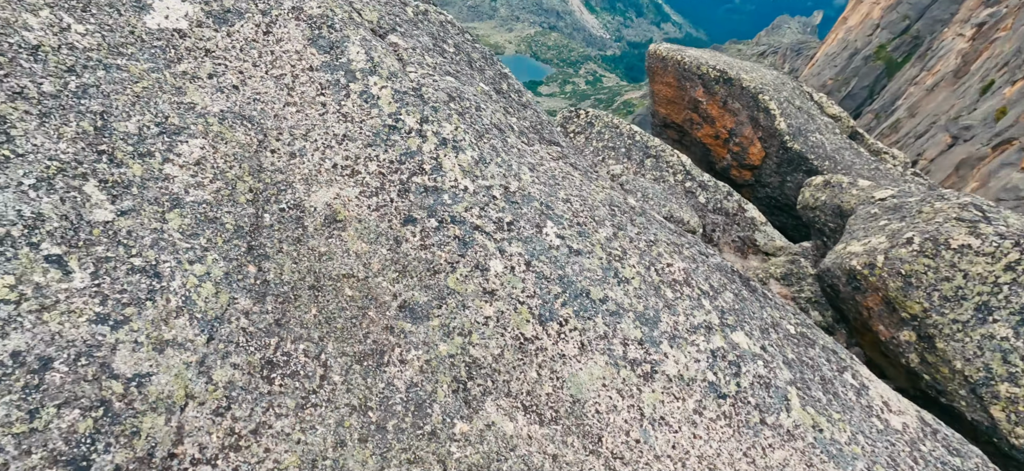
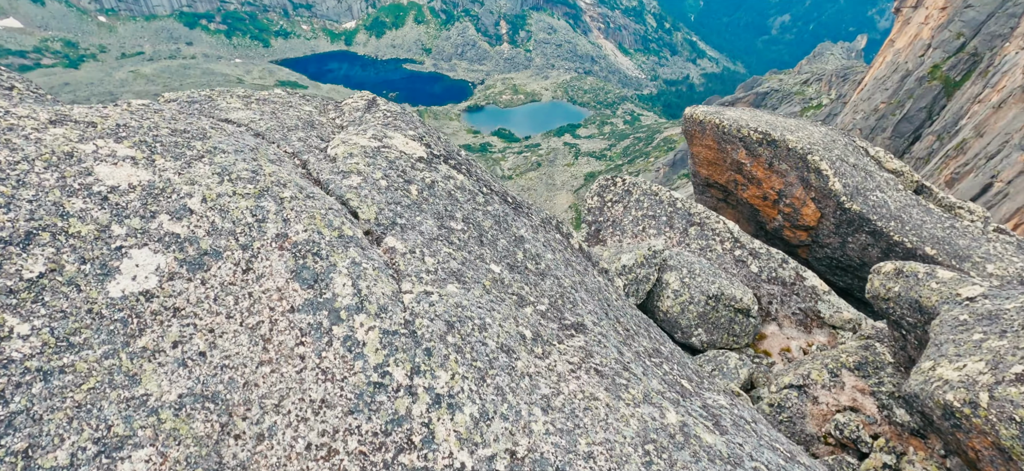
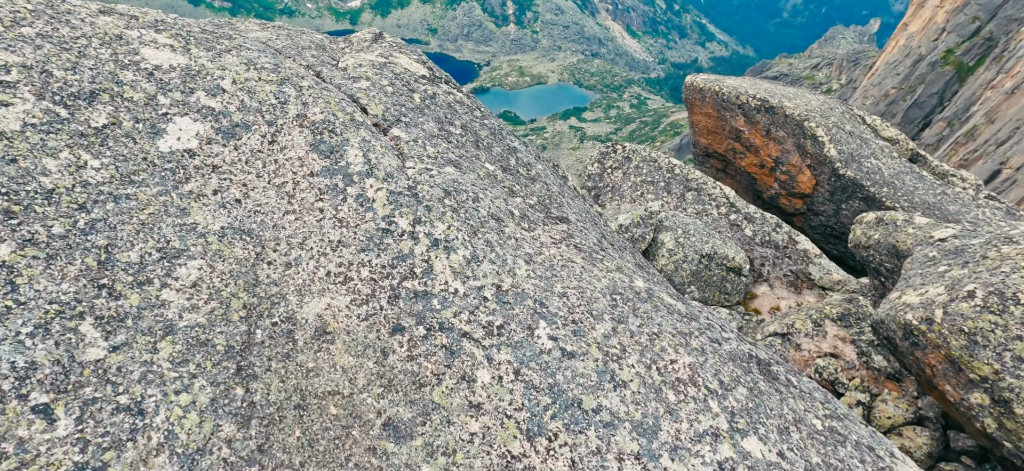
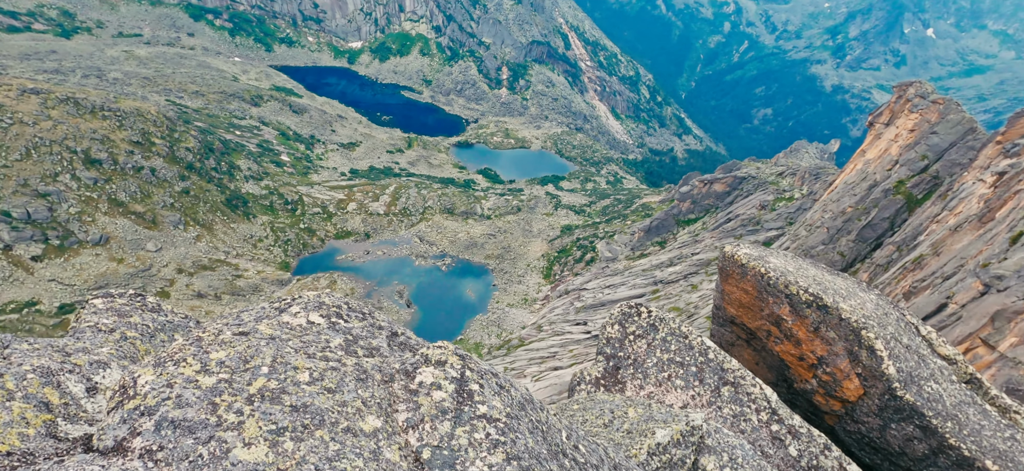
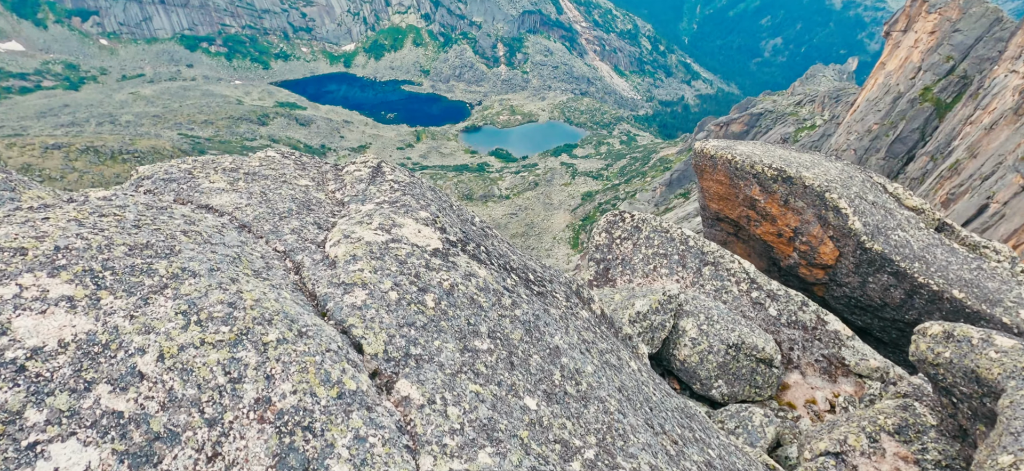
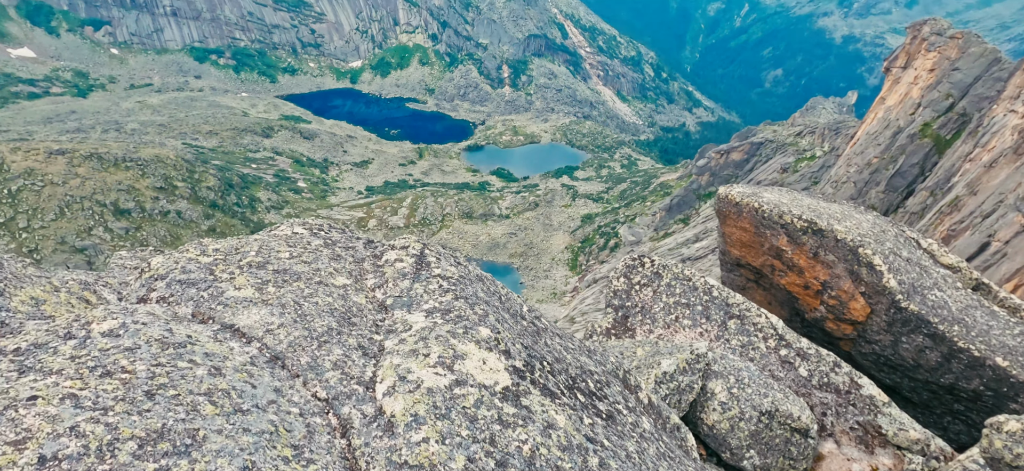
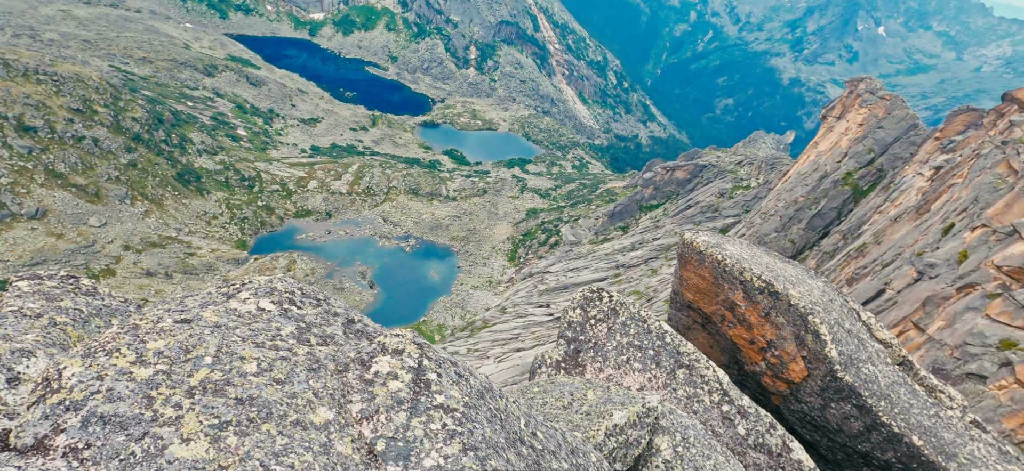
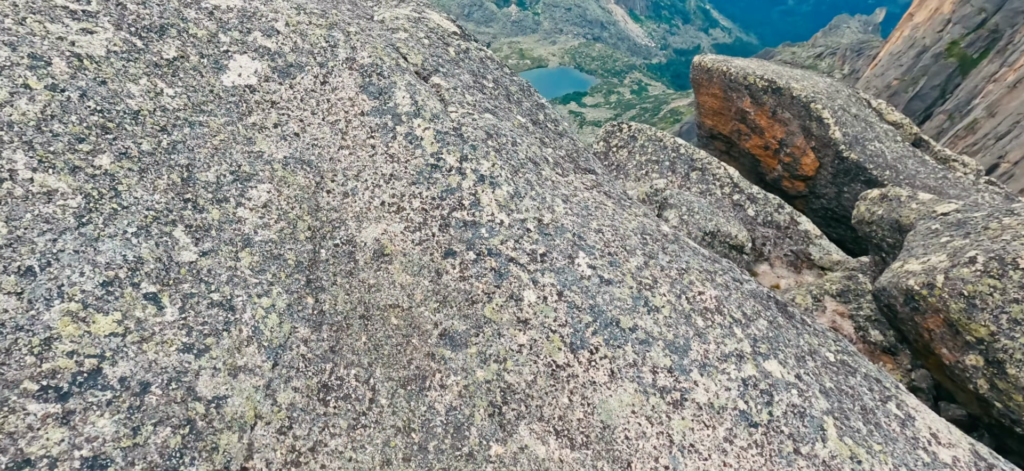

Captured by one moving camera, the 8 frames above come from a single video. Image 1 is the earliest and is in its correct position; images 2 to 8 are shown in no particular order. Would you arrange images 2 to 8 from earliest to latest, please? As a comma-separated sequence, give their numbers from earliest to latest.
8, 3, 2, 5, 6, 4, 7
